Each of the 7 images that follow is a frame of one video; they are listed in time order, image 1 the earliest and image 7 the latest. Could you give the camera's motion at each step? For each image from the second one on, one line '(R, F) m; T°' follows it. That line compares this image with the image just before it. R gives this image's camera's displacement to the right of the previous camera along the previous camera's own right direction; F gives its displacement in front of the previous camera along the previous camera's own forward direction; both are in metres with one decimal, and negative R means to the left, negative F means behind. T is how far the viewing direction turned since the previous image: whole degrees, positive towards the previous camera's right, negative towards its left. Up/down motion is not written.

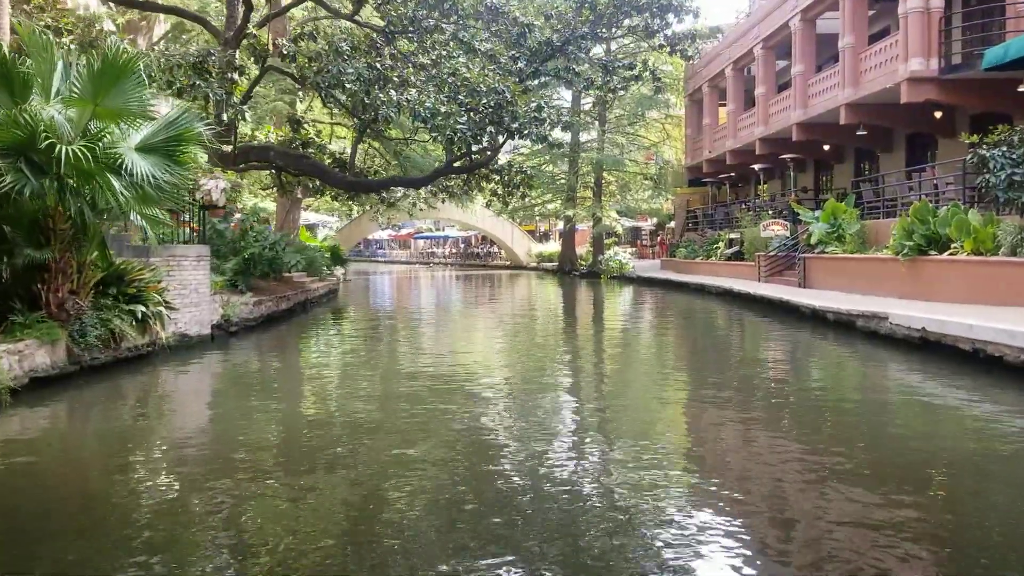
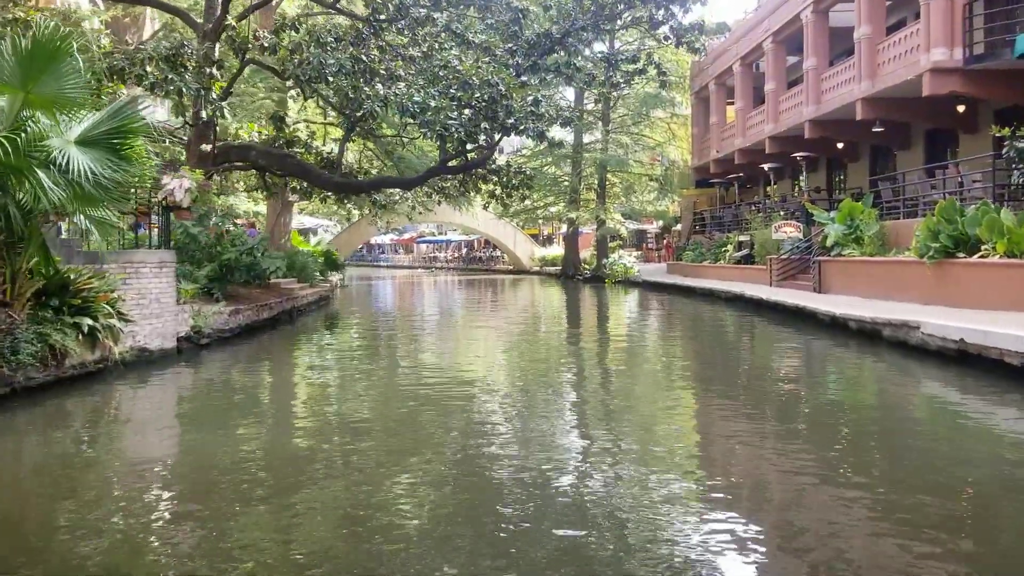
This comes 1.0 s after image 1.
(+0.2, +1.1) m; 0°
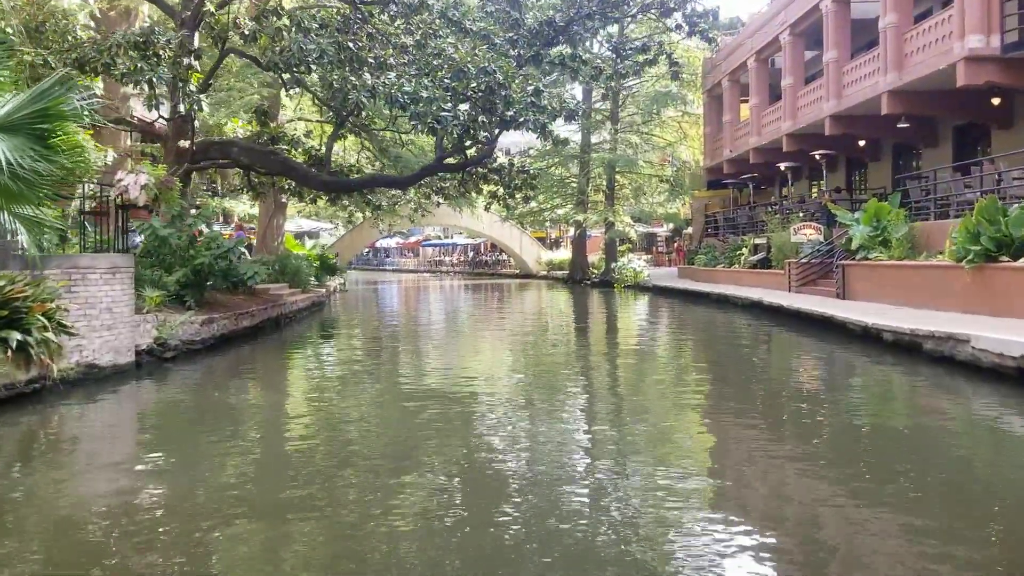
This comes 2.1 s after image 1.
(+0.1, +1.2) m; -1°
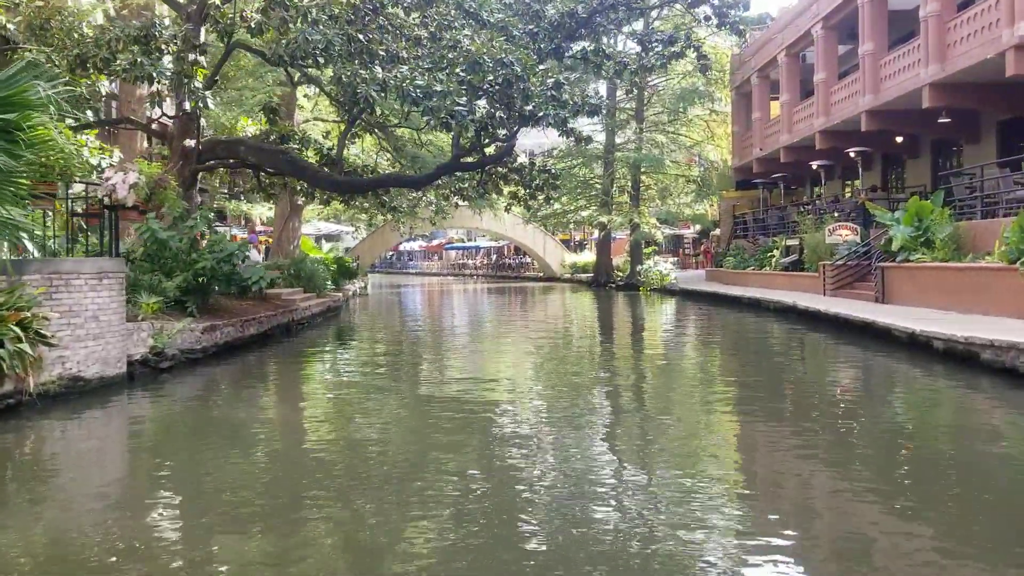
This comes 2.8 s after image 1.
(+0.1, +0.8) m; -2°
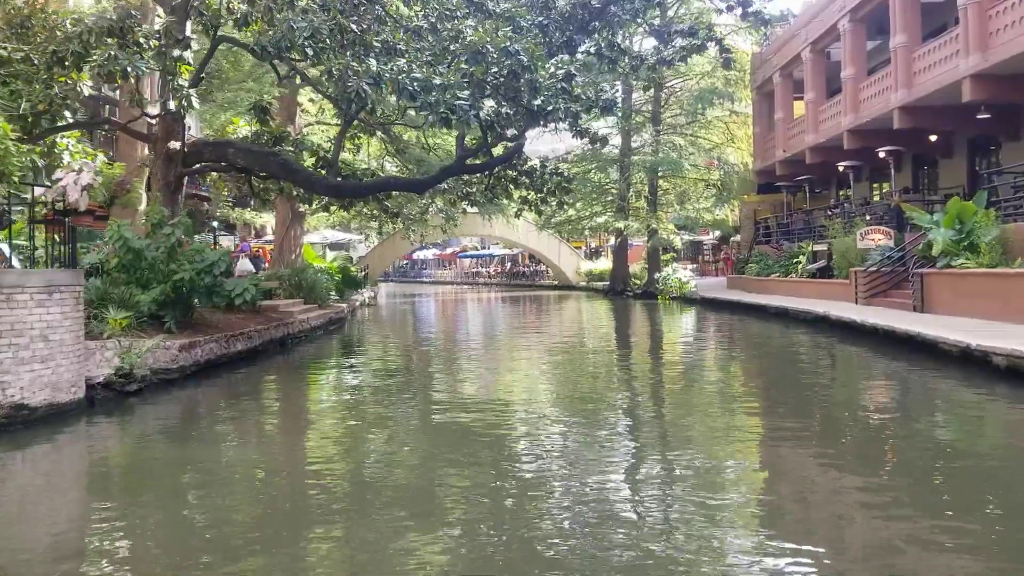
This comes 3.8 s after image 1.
(+0.1, +1.1) m; -1°
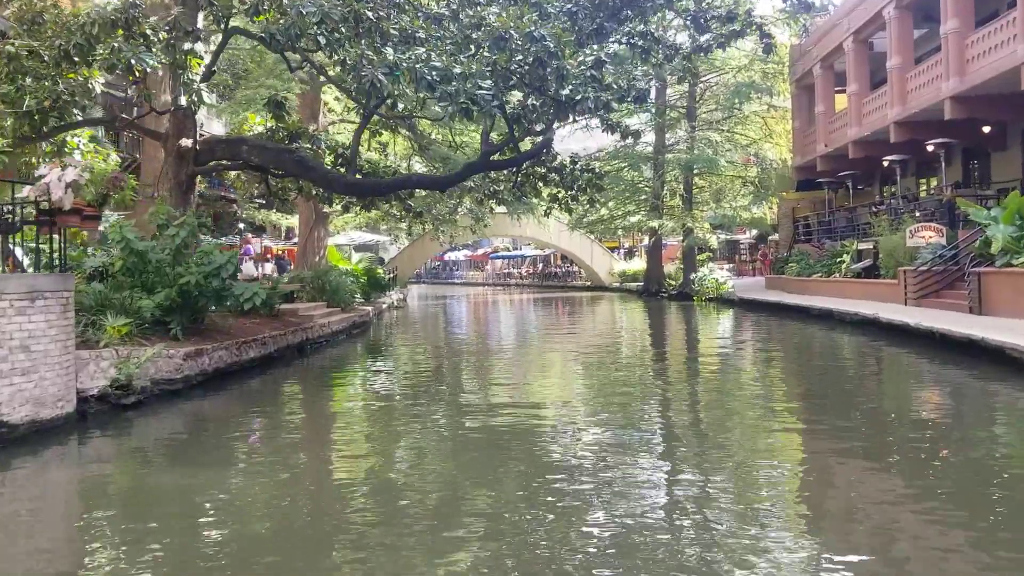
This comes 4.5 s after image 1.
(+0.1, +0.8) m; -2°
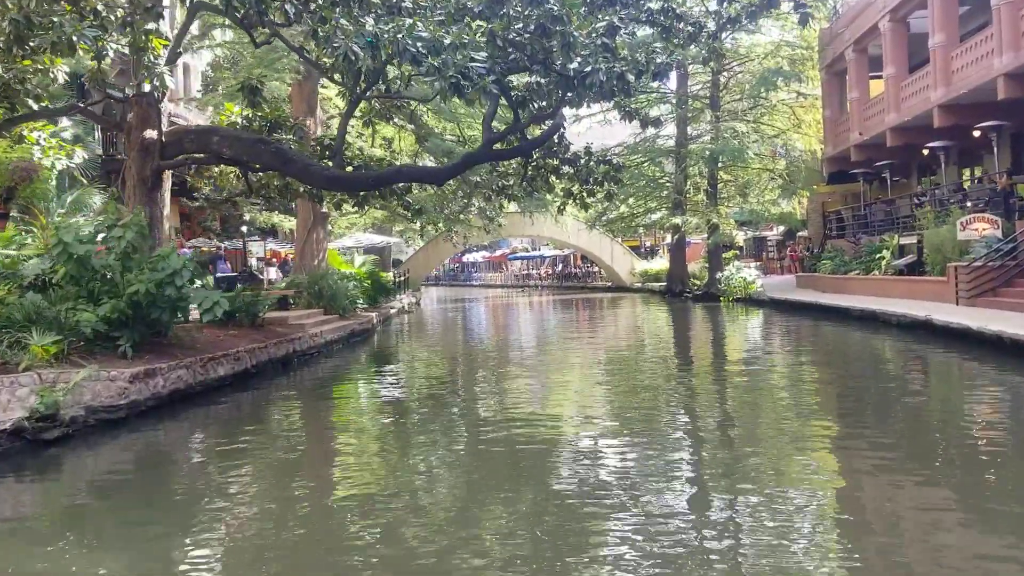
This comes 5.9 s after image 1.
(+0.2, +1.5) m; -1°
